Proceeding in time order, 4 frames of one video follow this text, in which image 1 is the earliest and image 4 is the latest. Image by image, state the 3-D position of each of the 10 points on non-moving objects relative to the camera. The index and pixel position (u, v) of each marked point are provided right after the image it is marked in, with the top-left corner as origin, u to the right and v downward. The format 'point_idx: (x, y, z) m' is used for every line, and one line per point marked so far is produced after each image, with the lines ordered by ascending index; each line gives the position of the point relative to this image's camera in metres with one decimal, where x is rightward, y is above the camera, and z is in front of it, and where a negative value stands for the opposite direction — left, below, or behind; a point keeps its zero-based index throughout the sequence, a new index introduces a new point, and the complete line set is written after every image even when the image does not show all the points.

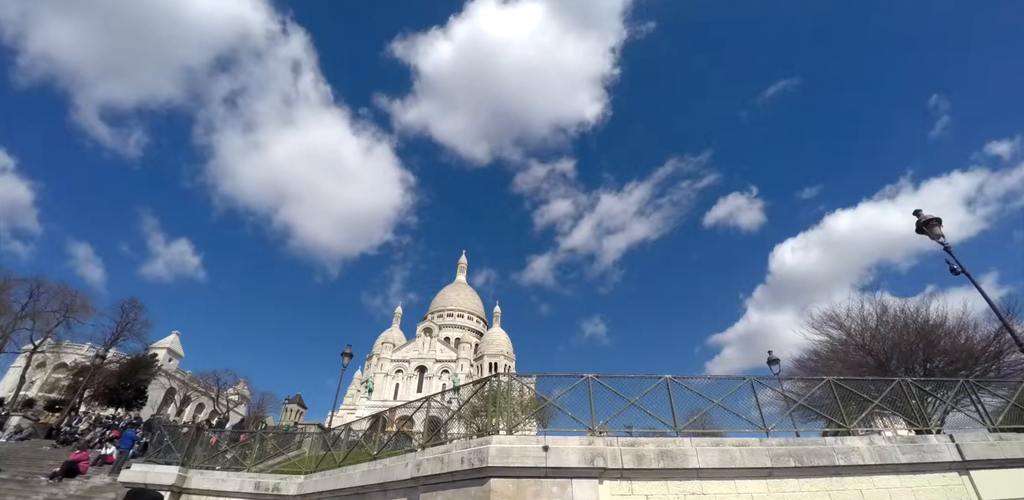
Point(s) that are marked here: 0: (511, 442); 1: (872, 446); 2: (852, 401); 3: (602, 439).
0: (0.0, -4.2, +11.1) m
1: (+8.3, -4.5, +11.4) m
2: (+8.4, -3.7, +12.1) m
3: (+2.1, -4.4, +11.6) m
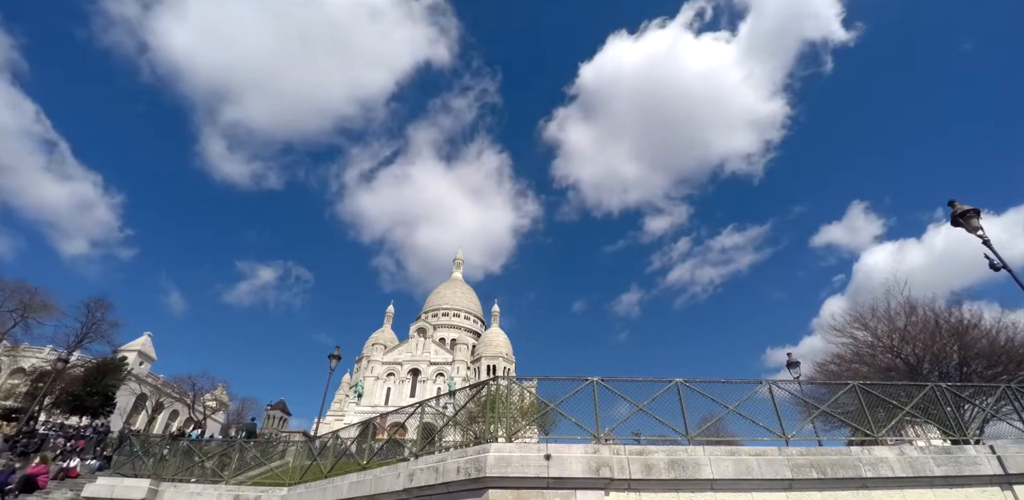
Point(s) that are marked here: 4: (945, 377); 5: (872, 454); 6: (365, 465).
0: (0.0, -4.1, +10.2) m
1: (+8.3, -4.4, +10.4) m
2: (+8.4, -3.6, +11.2) m
3: (+2.0, -4.2, +10.7) m
4: (+15.2, -4.4, +17.0) m
5: (+7.7, -4.4, +10.5) m
6: (-3.4, -5.0, +11.5) m
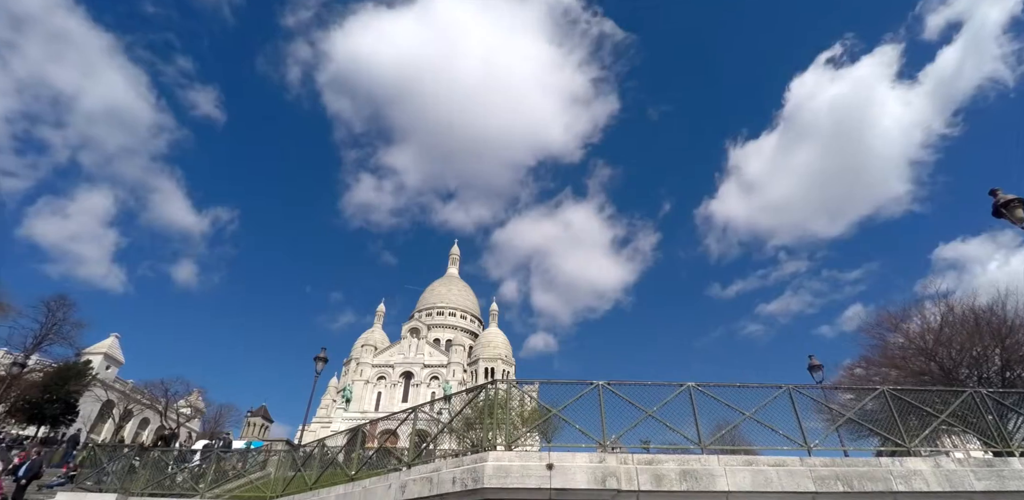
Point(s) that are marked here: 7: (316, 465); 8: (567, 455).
0: (0.0, -4.0, +9.2) m
1: (+8.3, -4.3, +9.5) m
2: (+8.4, -3.4, +10.3) m
3: (+2.0, -4.1, +9.8) m
4: (+15.2, -4.3, +16.1) m
5: (+7.7, -4.2, +9.6) m
6: (-3.4, -4.9, +10.6) m
7: (-4.4, -4.8, +11.1) m
8: (+1.1, -4.0, +9.5) m
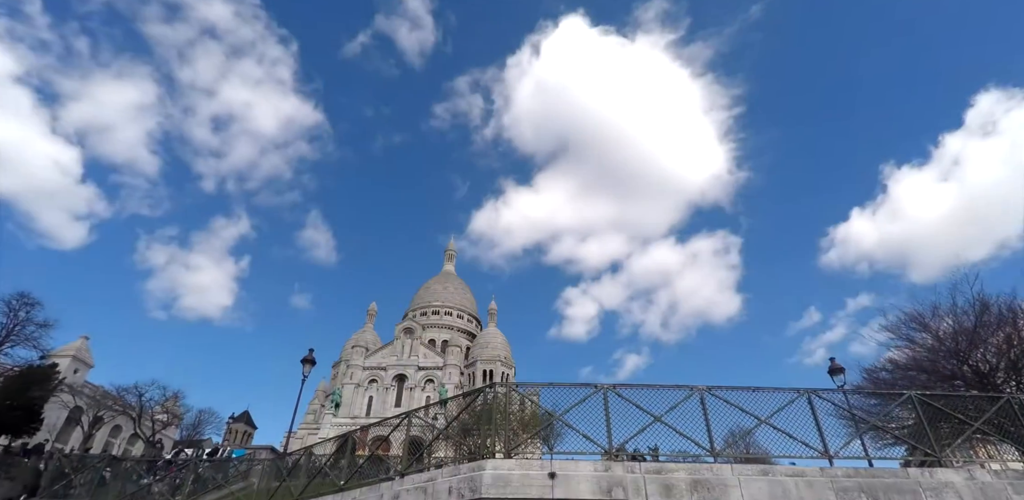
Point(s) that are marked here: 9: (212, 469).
0: (0.0, -3.9, +8.5) m
1: (+8.3, -4.1, +8.8) m
2: (+8.4, -3.3, +9.6) m
3: (+2.0, -4.0, +9.0) m
4: (+15.2, -4.1, +15.4) m
5: (+7.7, -4.1, +8.9) m
6: (-3.4, -4.8, +9.9) m
7: (-4.4, -4.7, +10.4) m
8: (+1.1, -3.9, +8.8) m
9: (-6.5, -4.7, +10.6) m
